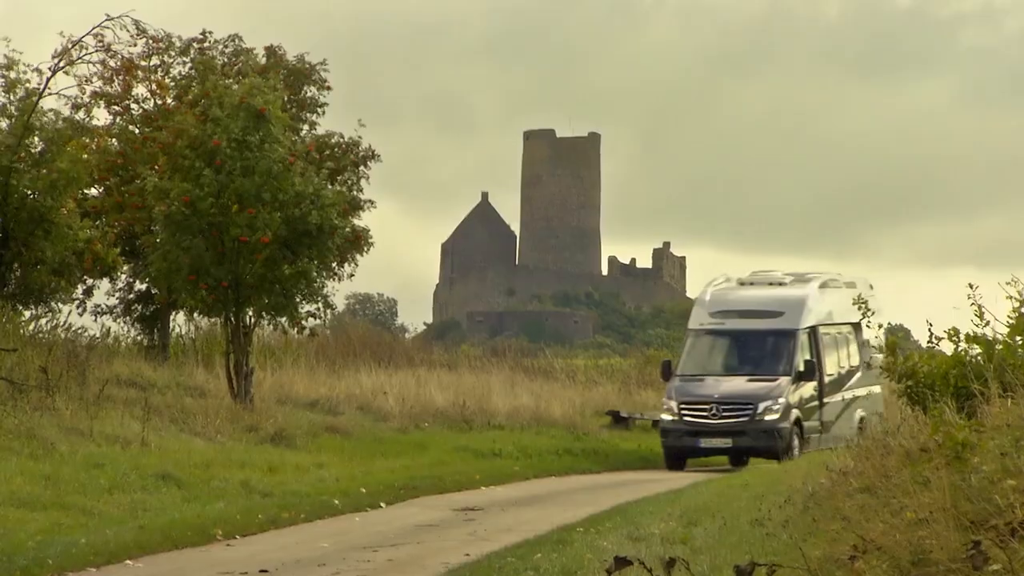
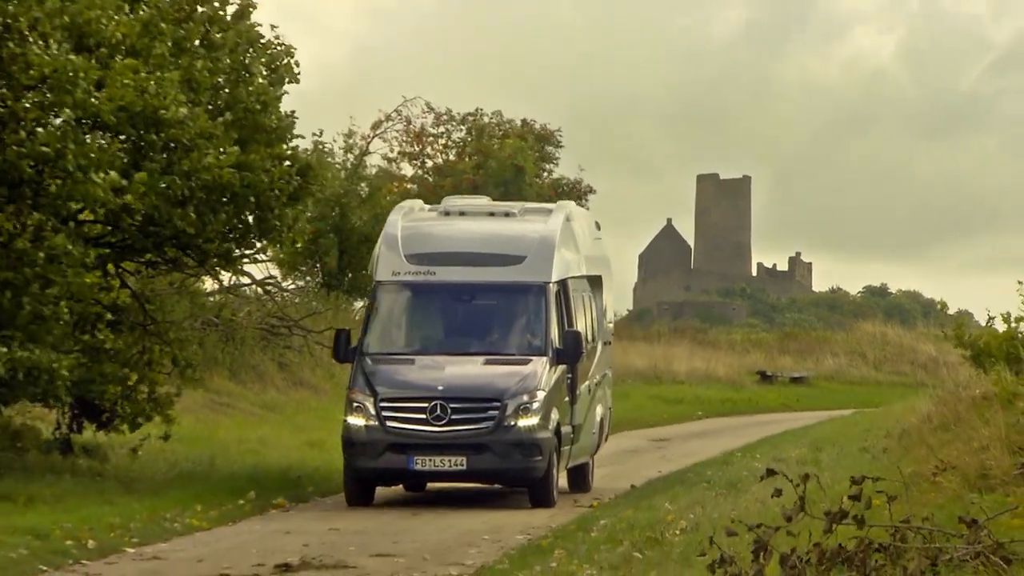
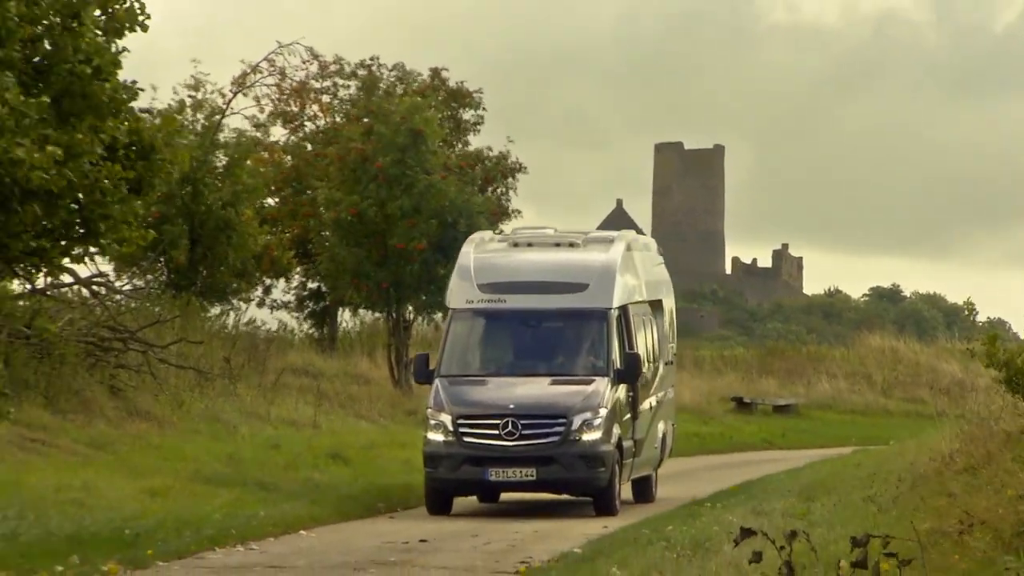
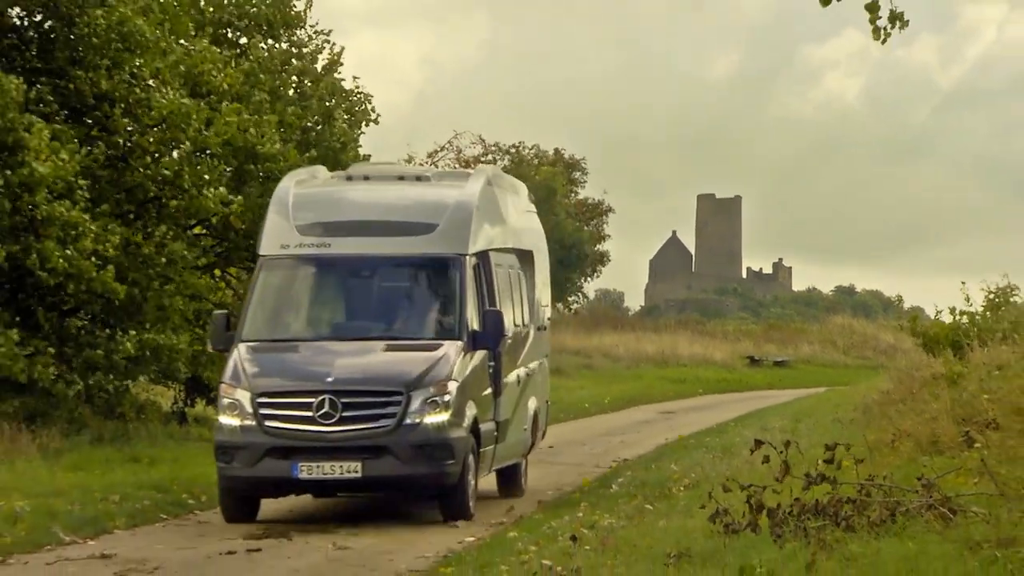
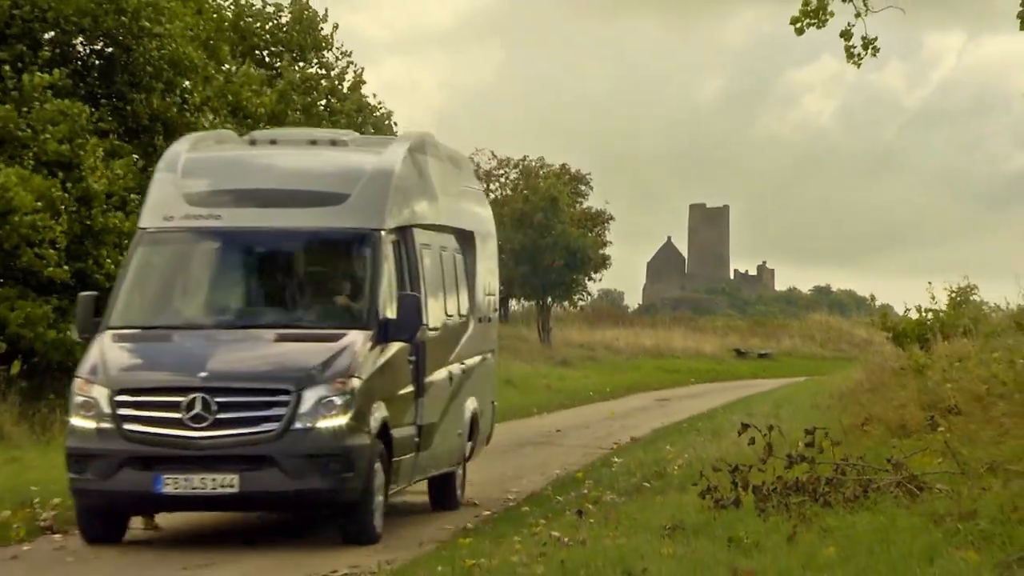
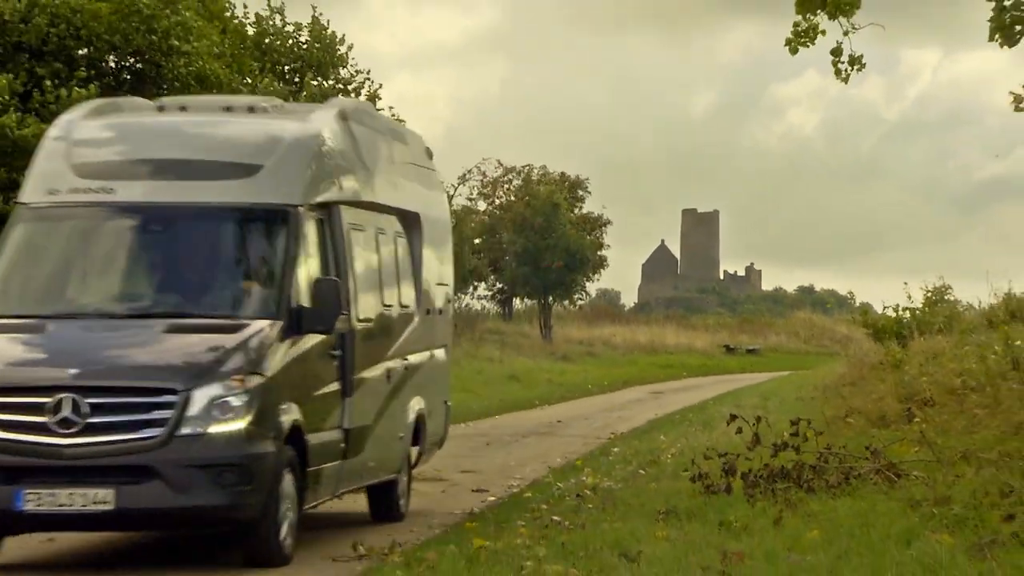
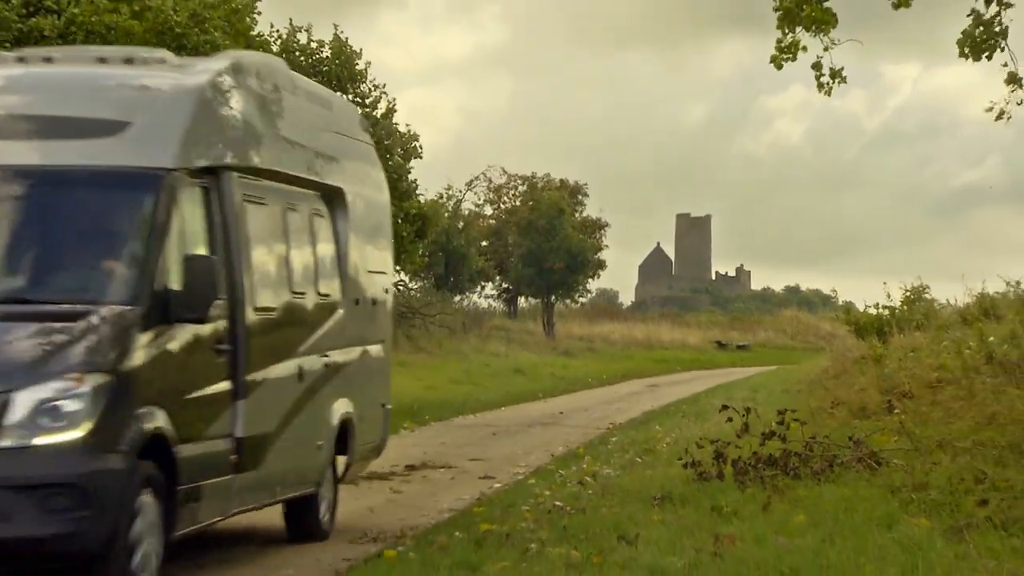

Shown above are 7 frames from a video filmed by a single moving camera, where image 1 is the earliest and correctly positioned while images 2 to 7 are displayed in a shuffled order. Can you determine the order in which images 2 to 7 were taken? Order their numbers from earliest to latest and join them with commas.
3, 2, 4, 5, 6, 7
